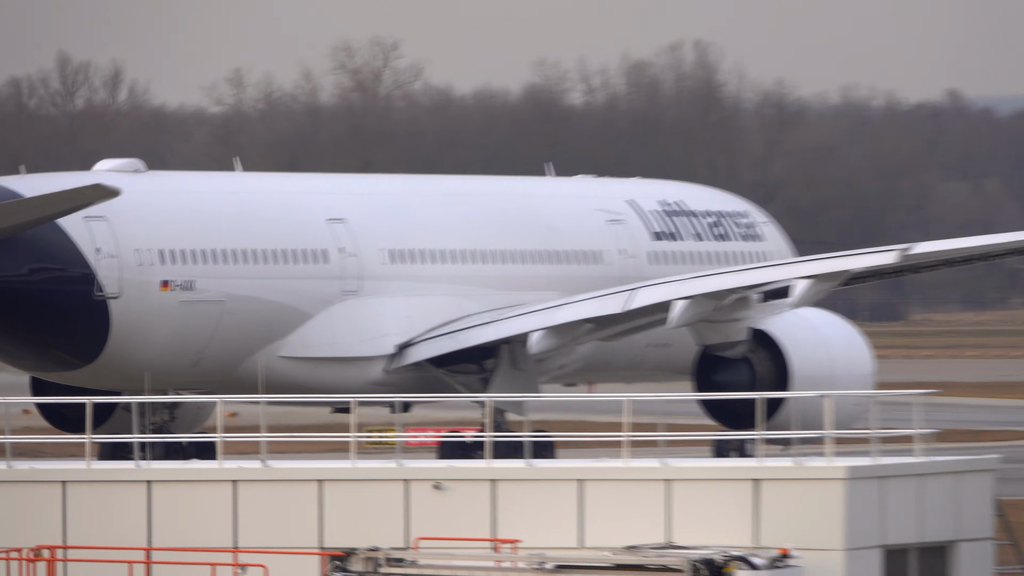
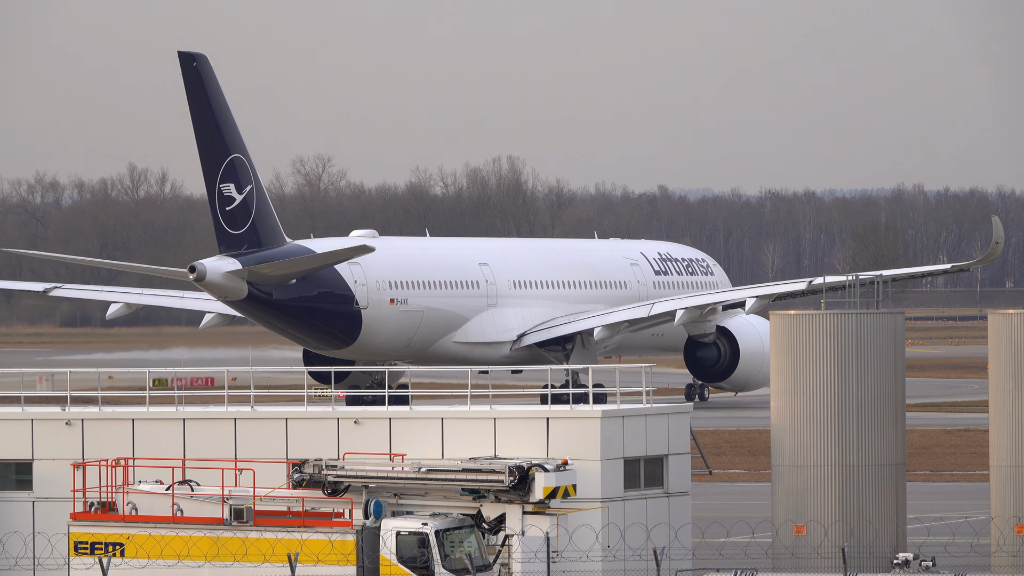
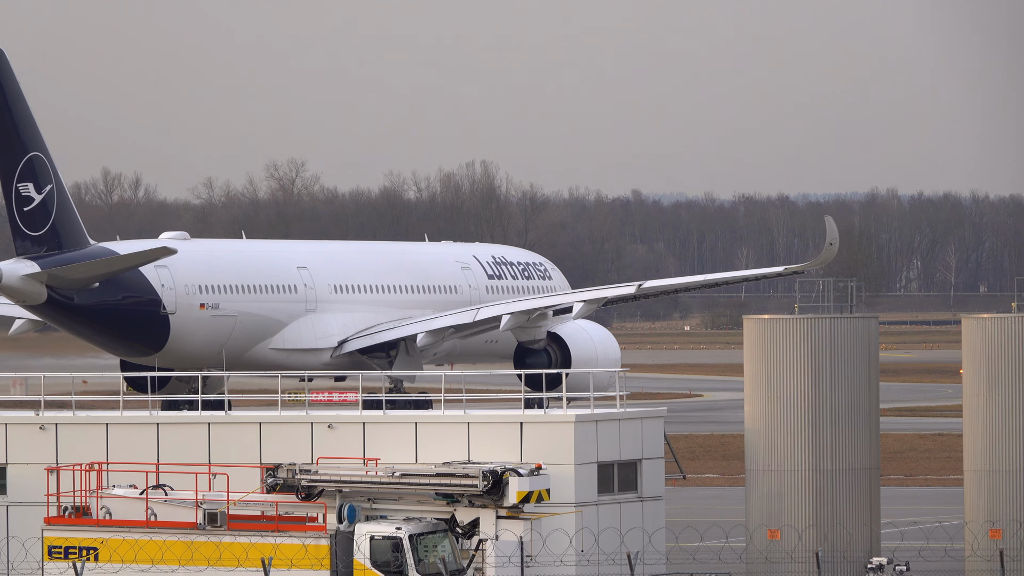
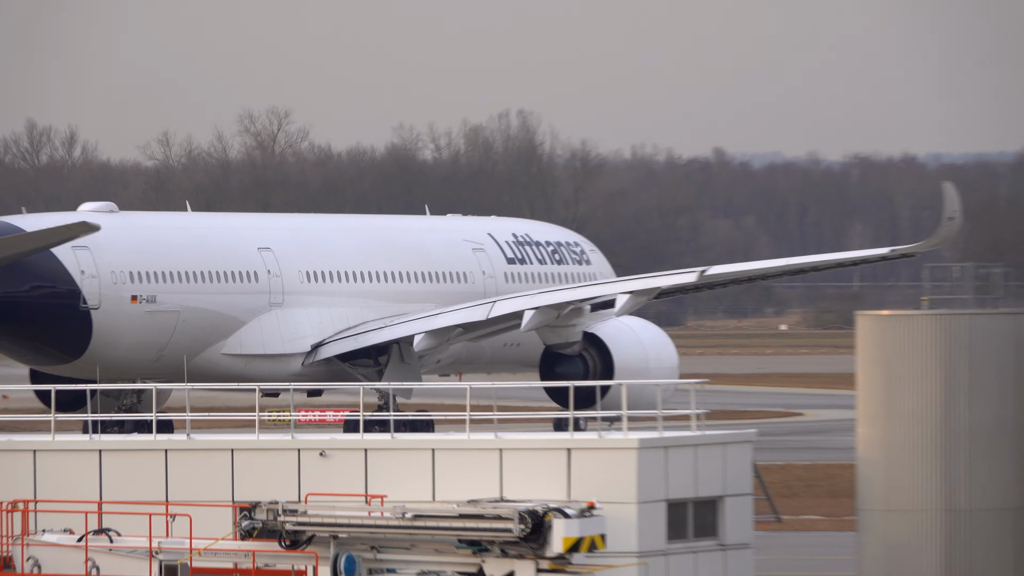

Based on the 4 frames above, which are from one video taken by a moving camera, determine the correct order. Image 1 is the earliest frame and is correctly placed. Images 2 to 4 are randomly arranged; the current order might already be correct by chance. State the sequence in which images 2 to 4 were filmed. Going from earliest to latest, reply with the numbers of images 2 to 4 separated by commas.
4, 3, 2
